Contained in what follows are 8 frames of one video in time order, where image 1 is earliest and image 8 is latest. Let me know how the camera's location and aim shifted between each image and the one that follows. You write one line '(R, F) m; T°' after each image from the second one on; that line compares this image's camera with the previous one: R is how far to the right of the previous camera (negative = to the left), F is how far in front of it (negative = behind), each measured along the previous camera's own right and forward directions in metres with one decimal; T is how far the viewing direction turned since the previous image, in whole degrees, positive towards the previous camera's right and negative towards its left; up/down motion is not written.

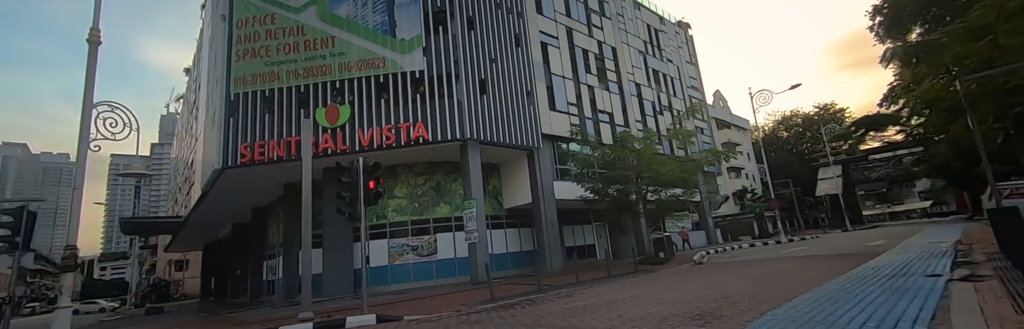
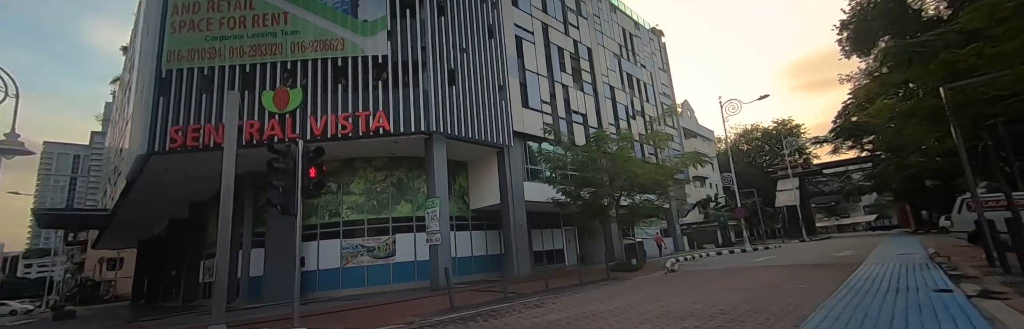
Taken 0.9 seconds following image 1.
(0.0, +1.2) m; +4°
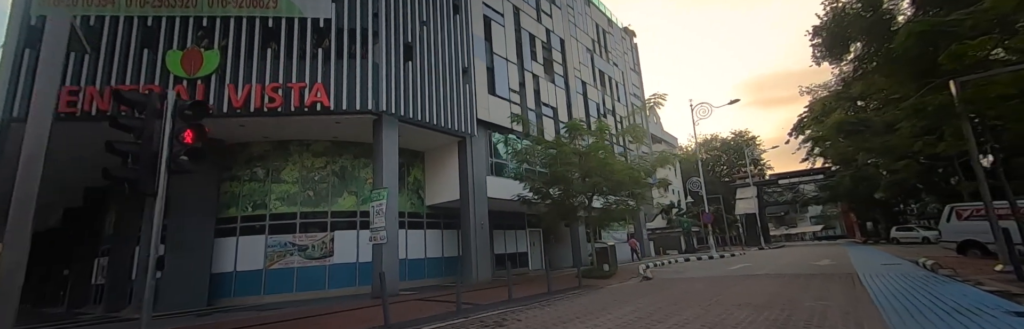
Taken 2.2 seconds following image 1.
(+0.1, +2.0) m; +5°
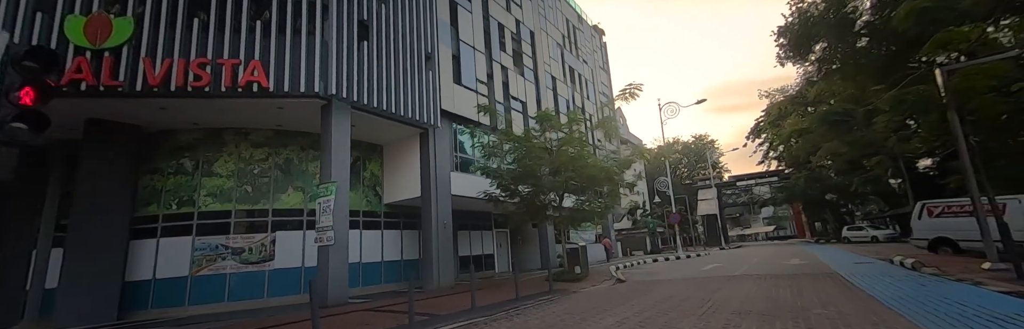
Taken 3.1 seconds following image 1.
(0.0, +1.2) m; +5°
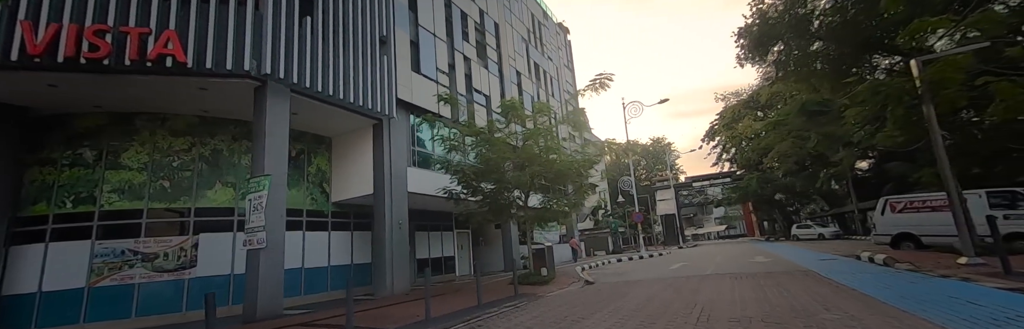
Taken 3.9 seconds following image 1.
(0.0, +1.1) m; +5°
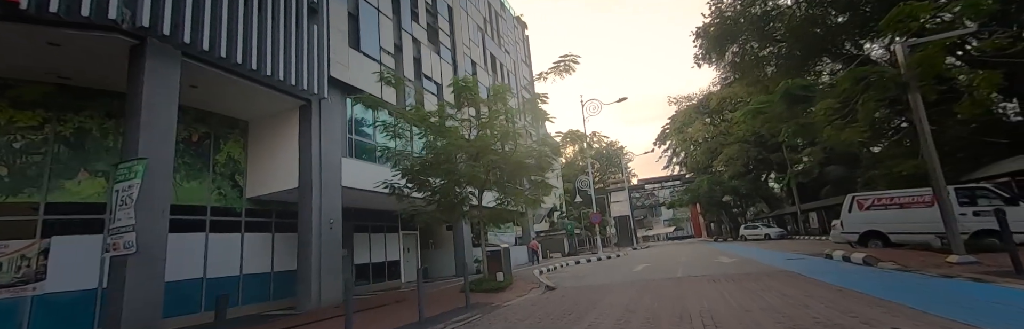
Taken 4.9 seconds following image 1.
(+0.1, +1.6) m; +6°
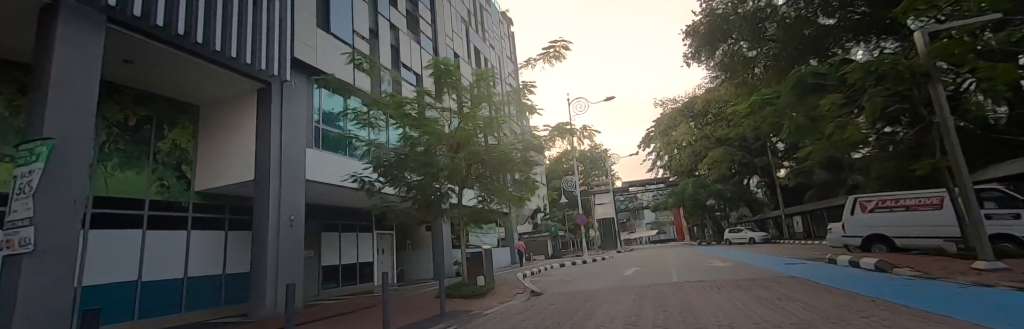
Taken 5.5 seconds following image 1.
(0.0, +1.1) m; +2°
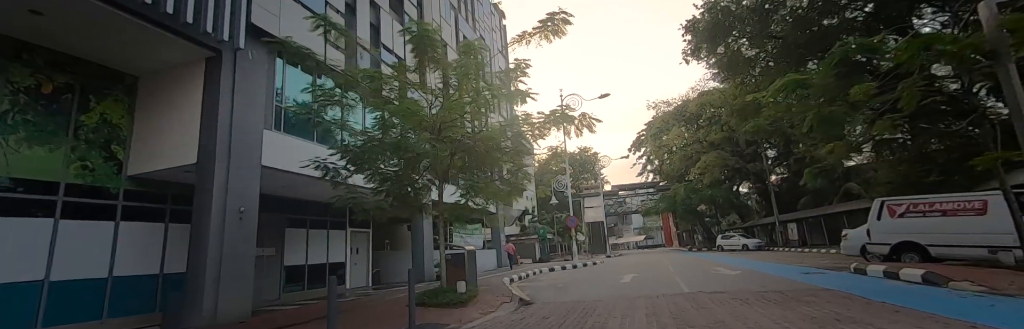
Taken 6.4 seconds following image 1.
(0.0, +1.5) m; +2°
